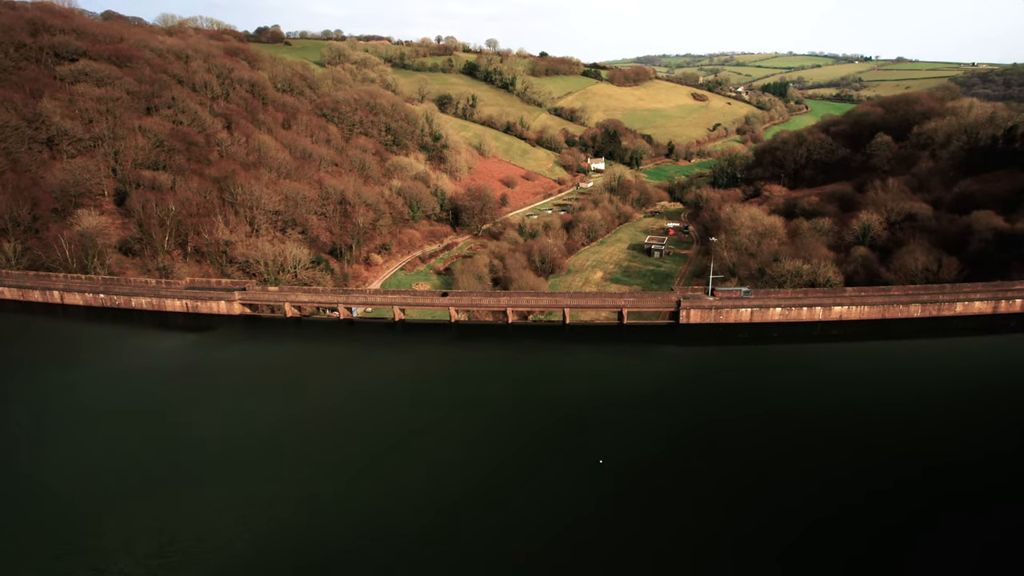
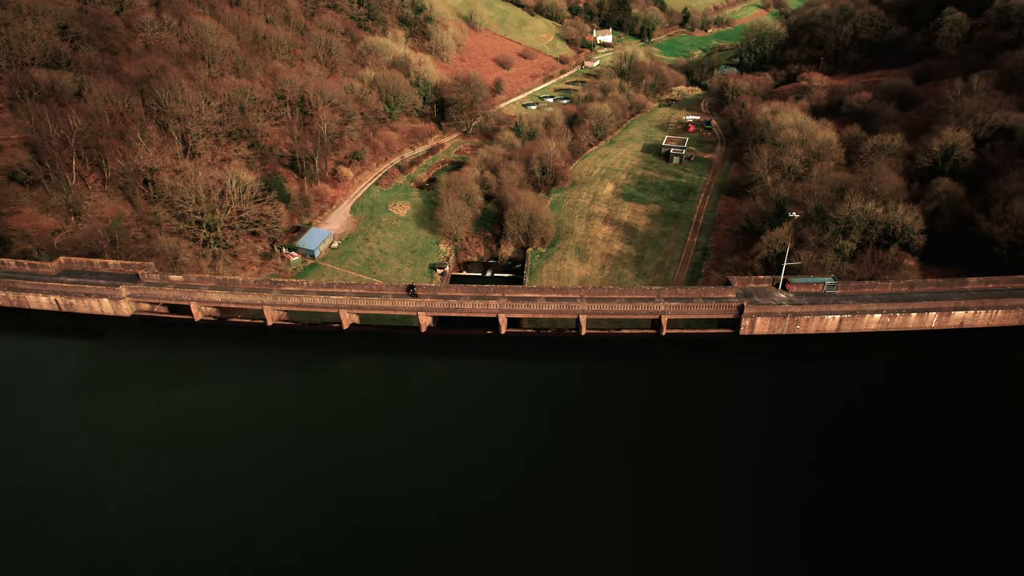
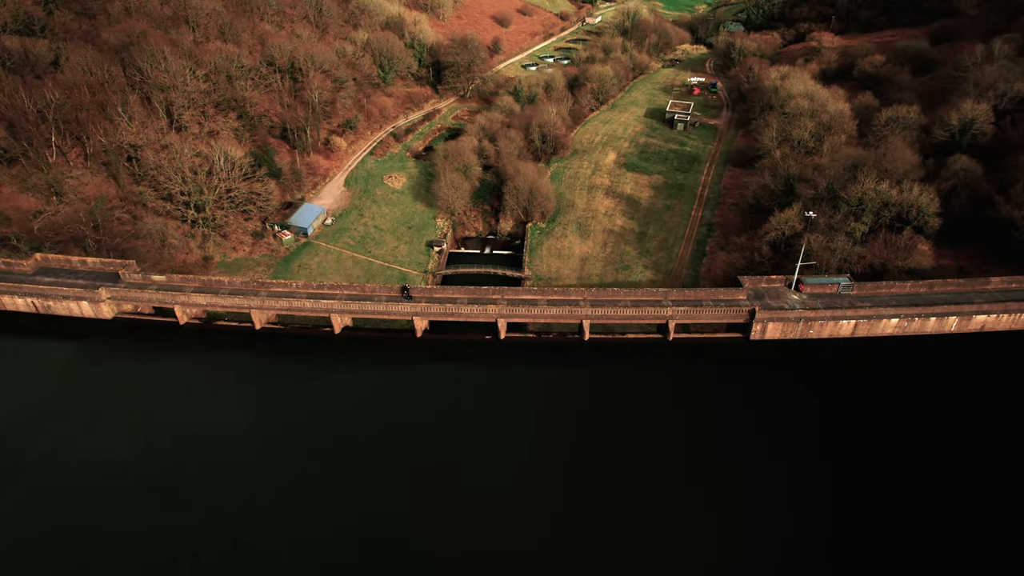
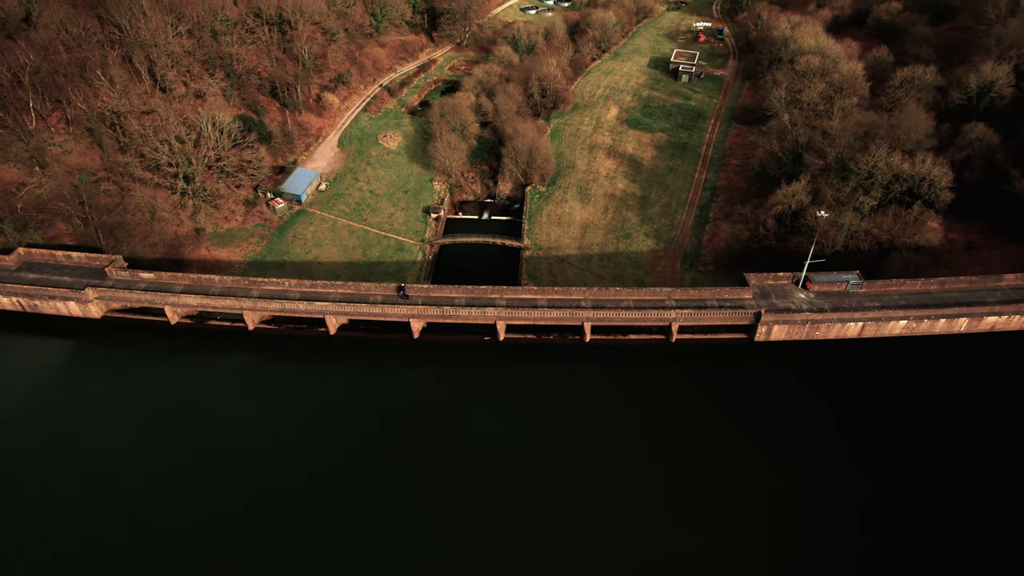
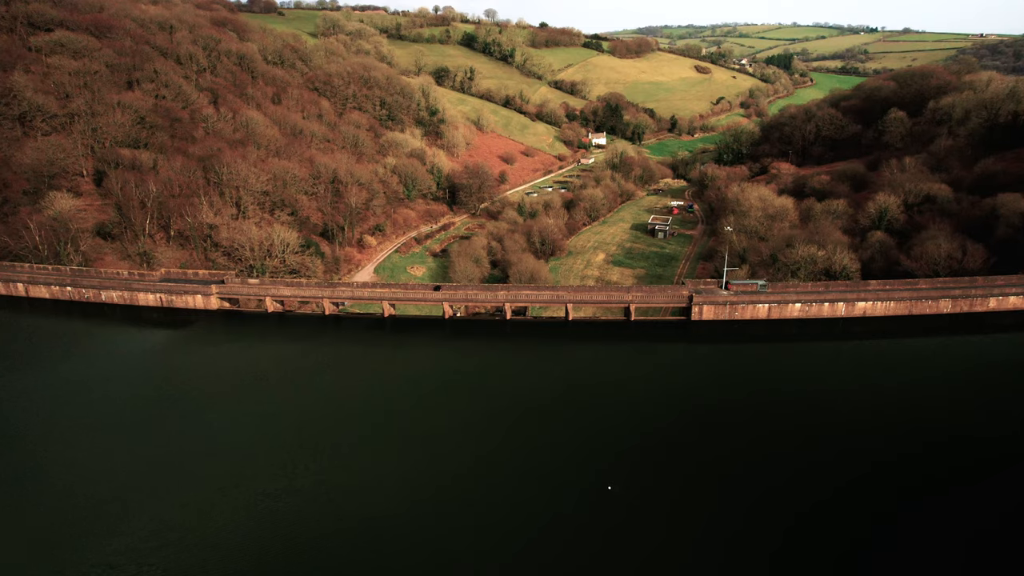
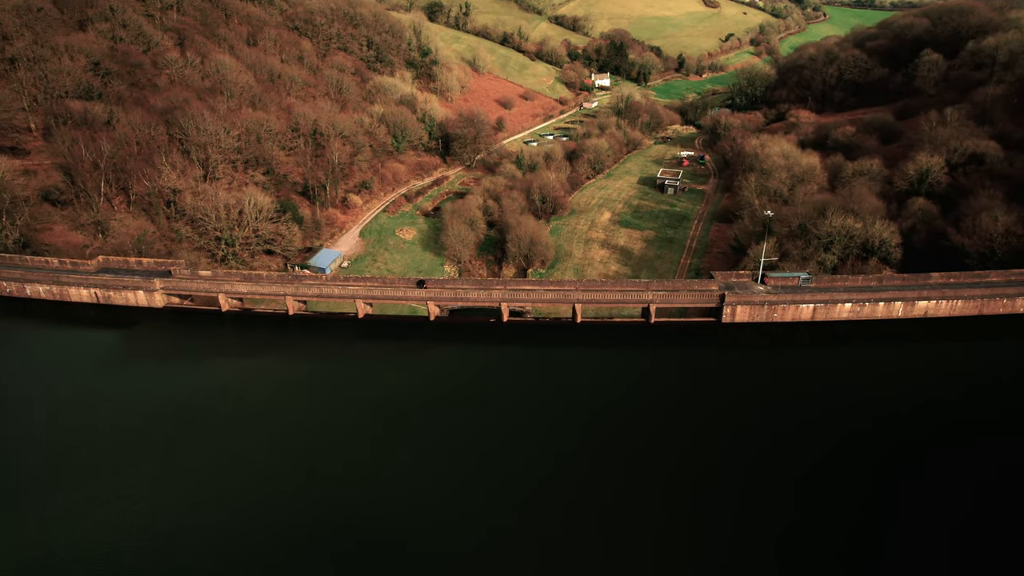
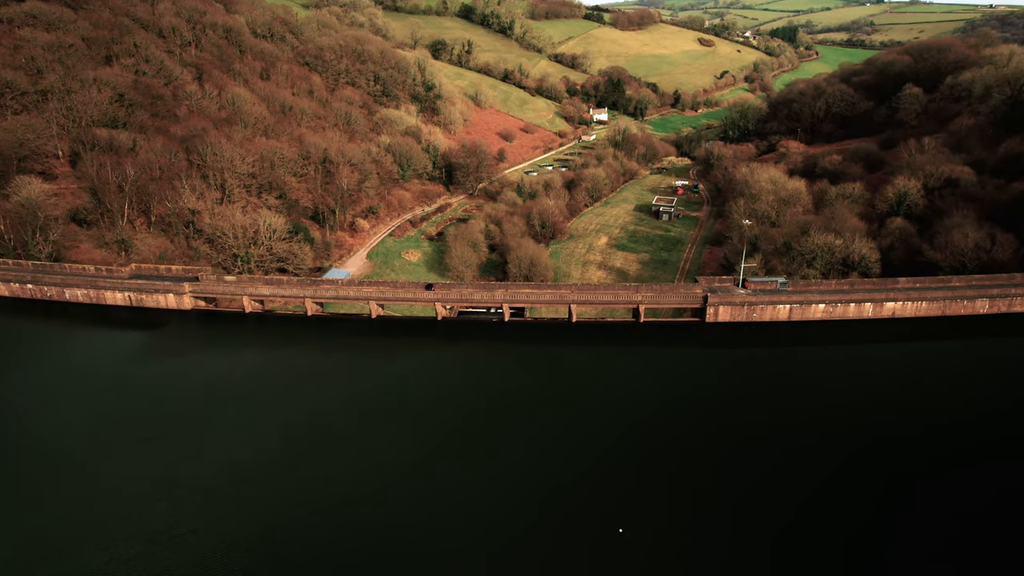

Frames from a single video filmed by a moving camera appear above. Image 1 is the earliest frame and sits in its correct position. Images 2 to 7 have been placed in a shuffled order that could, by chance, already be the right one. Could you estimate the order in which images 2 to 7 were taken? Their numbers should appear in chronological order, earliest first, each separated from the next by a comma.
5, 7, 6, 2, 3, 4
